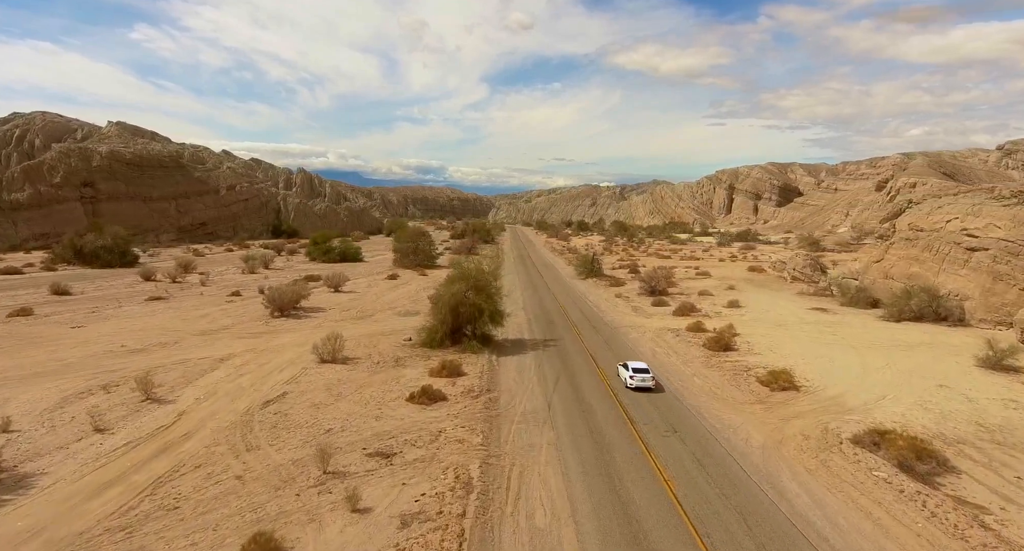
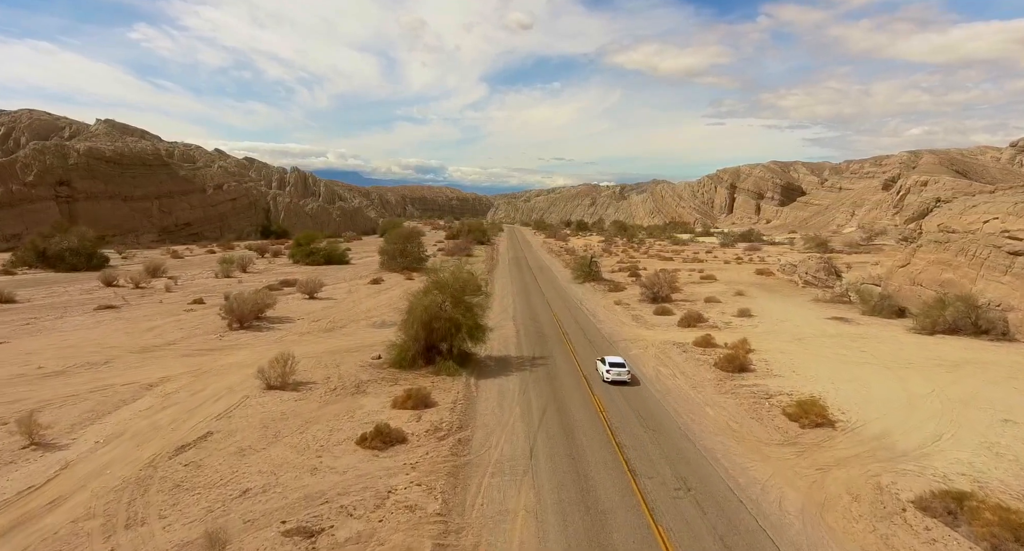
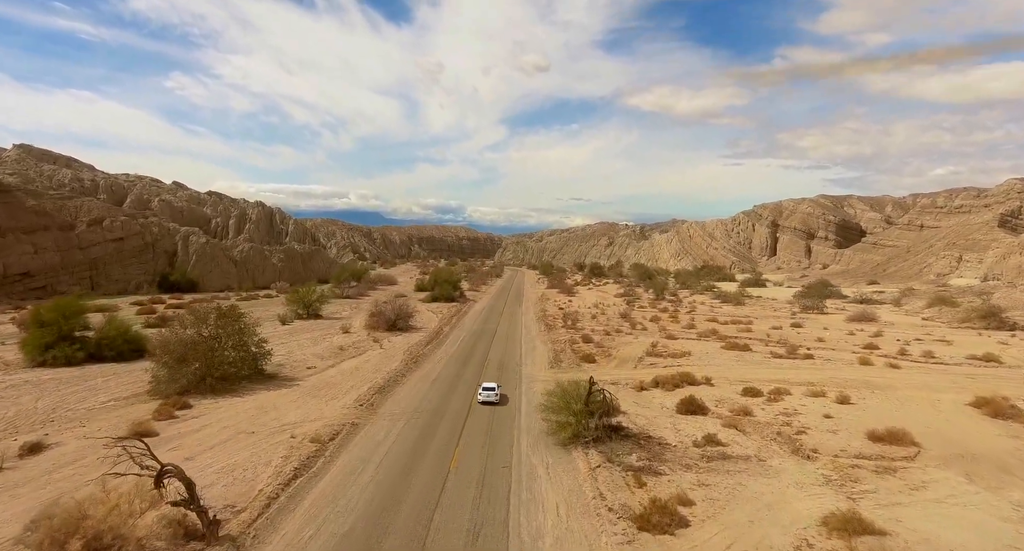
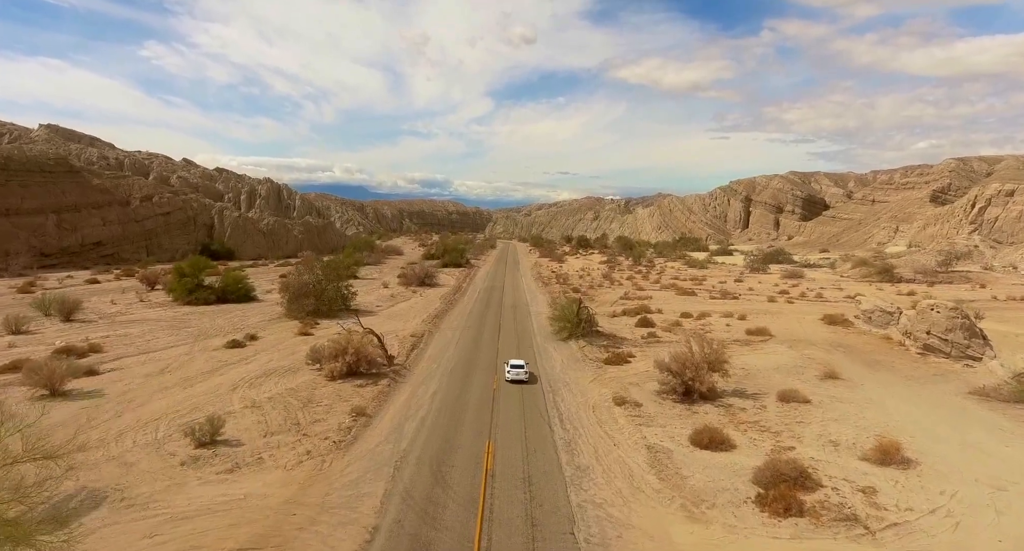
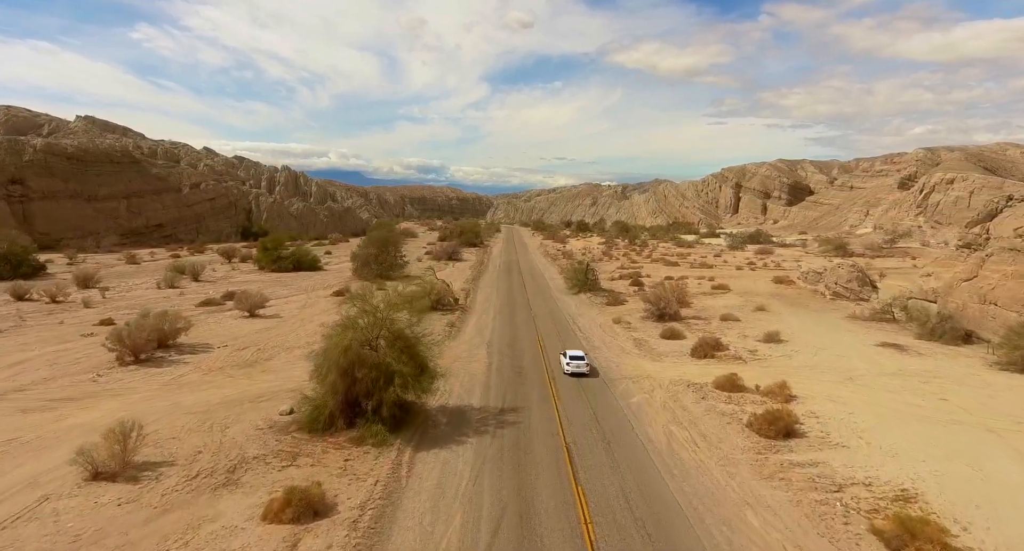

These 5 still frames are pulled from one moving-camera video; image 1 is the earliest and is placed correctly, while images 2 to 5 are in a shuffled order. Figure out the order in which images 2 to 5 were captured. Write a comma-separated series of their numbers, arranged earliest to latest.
2, 5, 4, 3
